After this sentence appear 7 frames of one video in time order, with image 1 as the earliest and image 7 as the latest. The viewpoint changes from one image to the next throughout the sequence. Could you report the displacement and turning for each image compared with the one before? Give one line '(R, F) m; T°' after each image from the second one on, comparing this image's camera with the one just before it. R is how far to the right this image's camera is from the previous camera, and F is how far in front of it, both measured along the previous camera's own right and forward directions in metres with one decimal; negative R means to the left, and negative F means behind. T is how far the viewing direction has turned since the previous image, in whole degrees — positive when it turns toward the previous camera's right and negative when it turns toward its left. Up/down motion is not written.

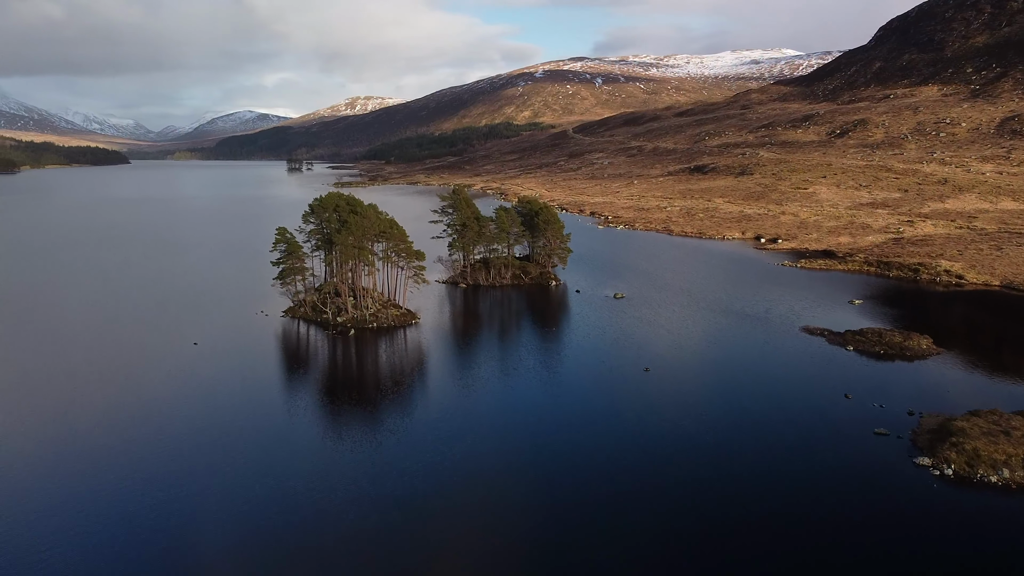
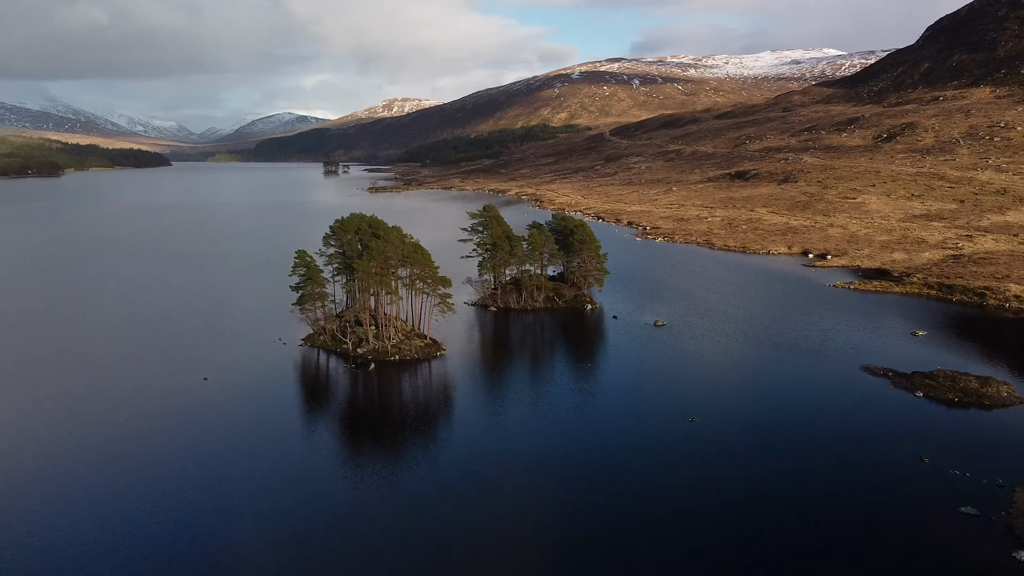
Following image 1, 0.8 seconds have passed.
(+0.1, +2.2) m; -2°
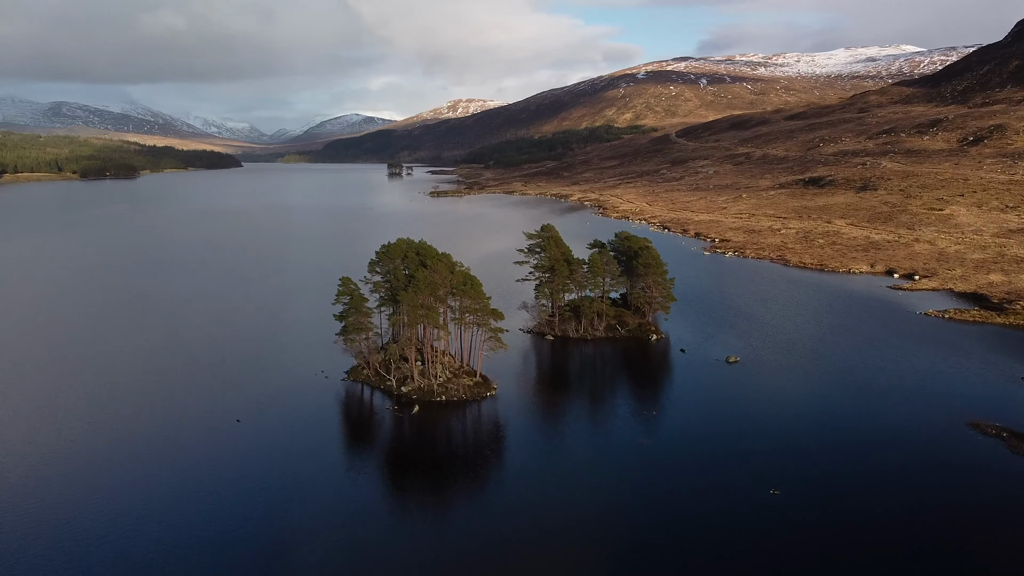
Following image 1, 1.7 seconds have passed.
(+0.2, +2.5) m; -4°
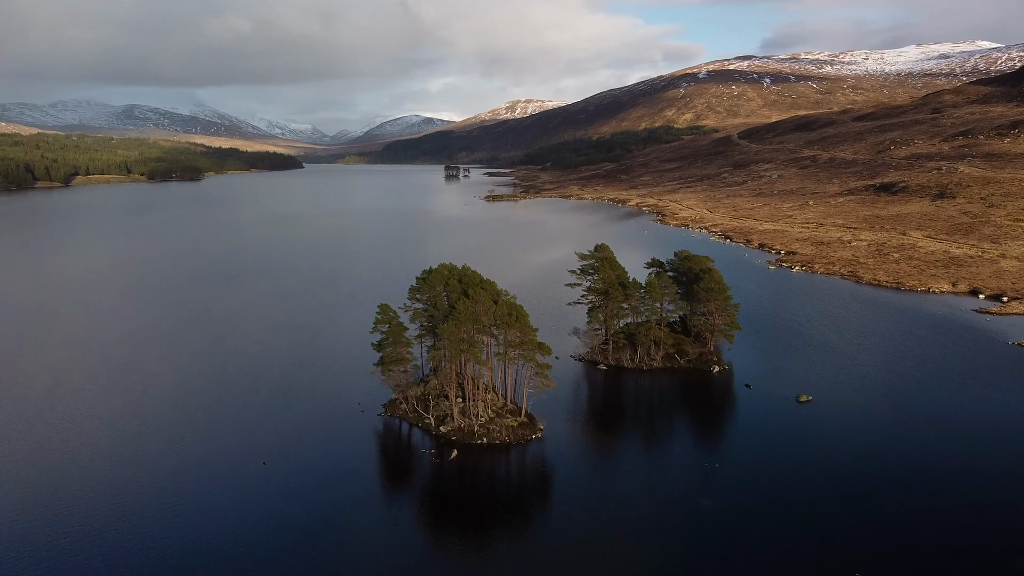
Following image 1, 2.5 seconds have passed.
(+0.2, +2.2) m; -4°
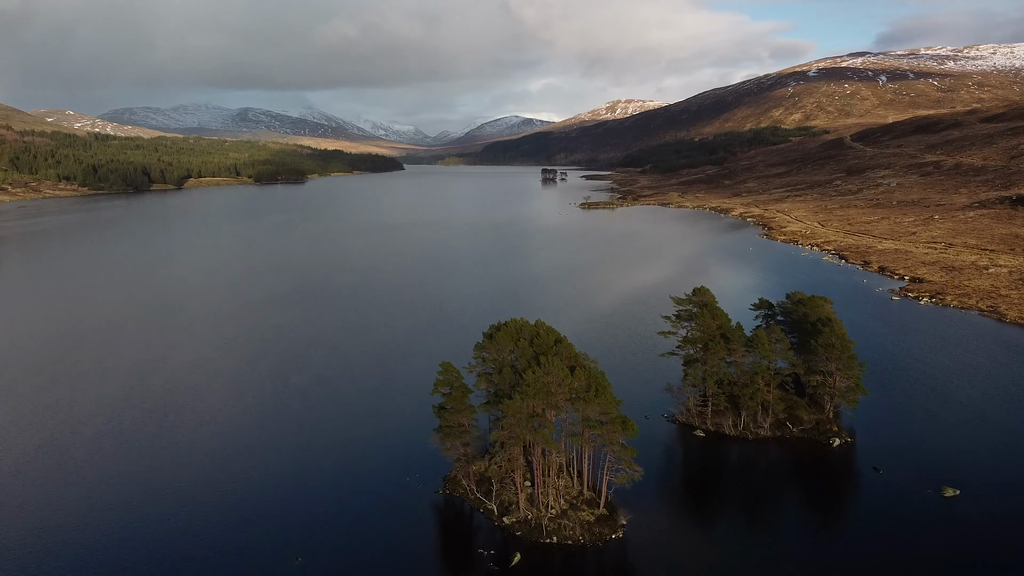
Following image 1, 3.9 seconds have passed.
(+0.4, +3.9) m; -7°
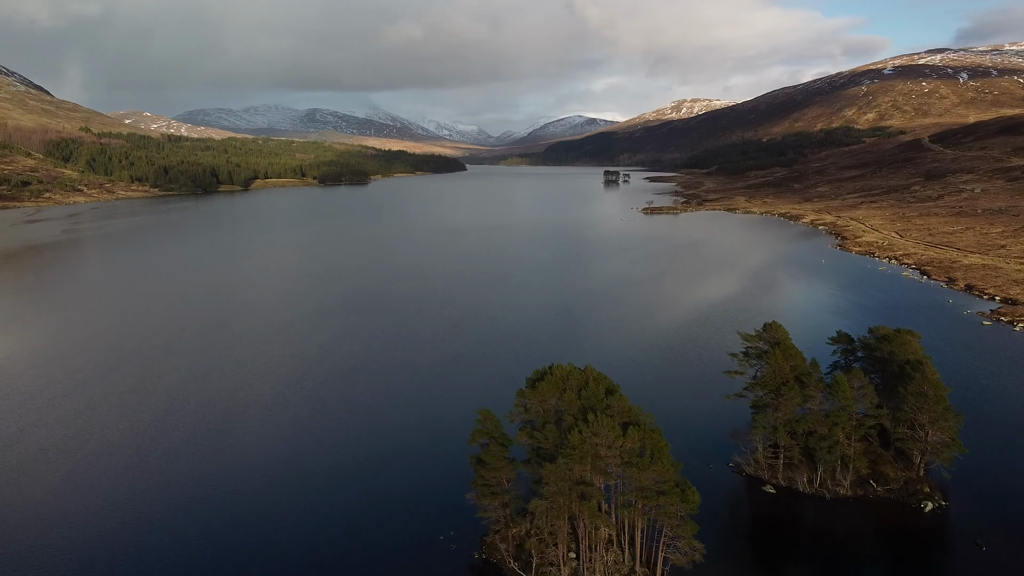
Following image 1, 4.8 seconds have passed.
(+0.4, +2.5) m; -4°
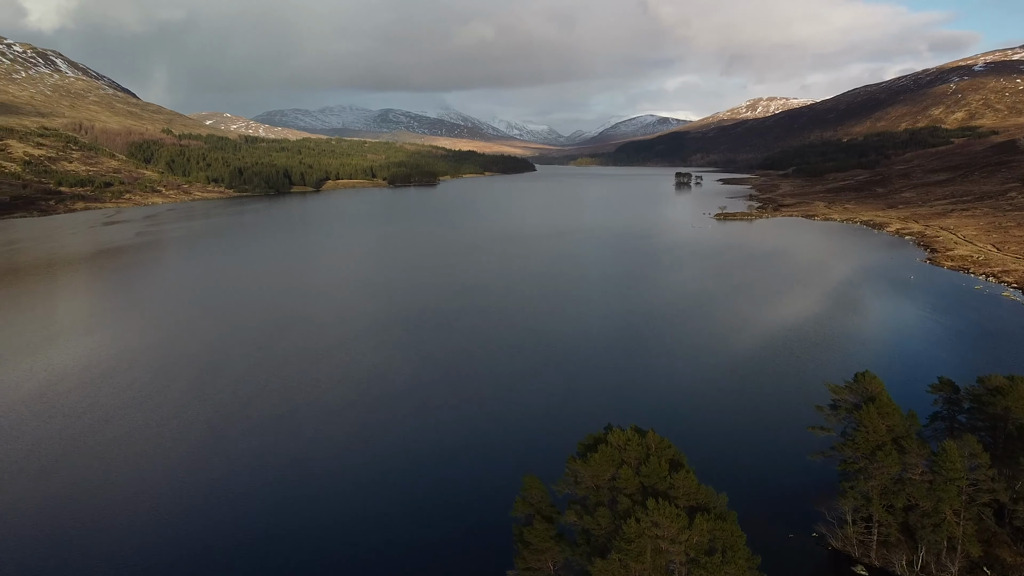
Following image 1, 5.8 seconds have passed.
(+0.4, +2.8) m; -5°
